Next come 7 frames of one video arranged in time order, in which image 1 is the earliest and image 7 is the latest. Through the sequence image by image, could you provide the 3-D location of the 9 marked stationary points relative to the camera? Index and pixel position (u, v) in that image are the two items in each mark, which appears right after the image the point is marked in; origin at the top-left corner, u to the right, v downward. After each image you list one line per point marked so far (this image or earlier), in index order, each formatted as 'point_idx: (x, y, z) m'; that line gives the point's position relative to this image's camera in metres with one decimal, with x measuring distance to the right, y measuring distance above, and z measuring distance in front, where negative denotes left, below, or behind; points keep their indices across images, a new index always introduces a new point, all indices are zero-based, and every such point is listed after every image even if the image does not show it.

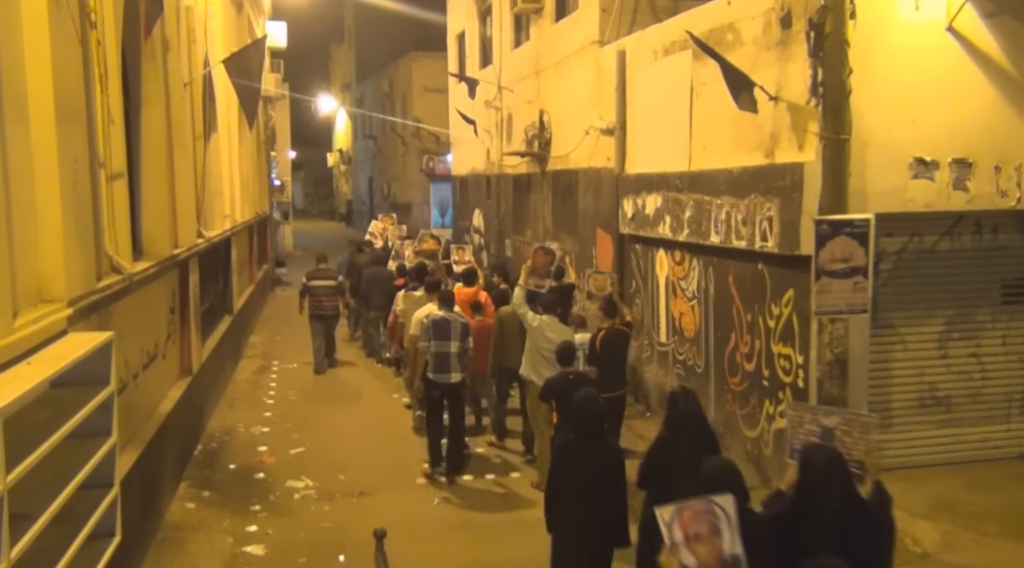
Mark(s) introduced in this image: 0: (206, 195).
0: (-3.0, +0.9, +10.9) m
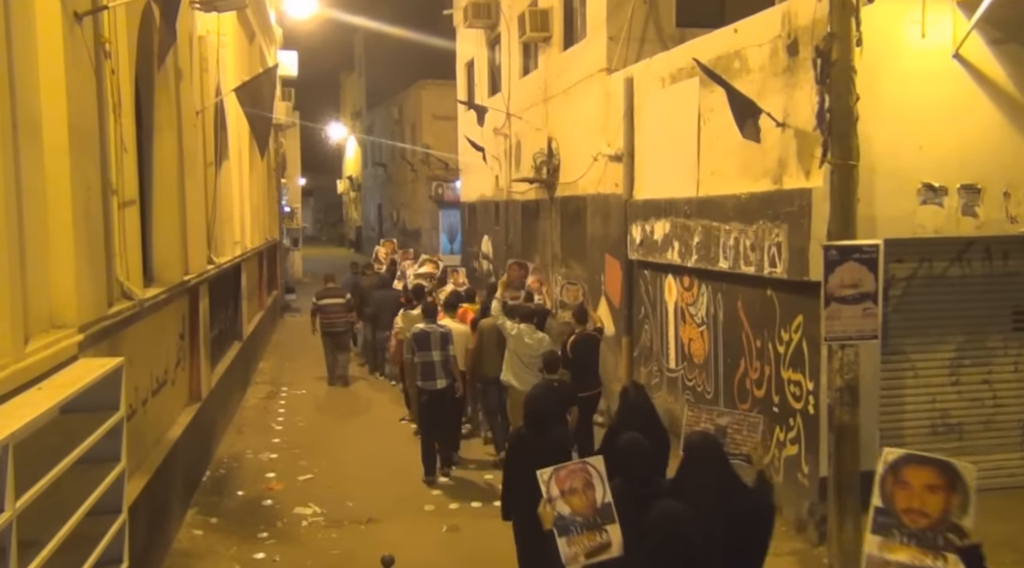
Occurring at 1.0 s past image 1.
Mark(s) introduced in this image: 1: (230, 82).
0: (-2.9, +0.7, +10.9) m
1: (-3.0, +2.2, +11.6) m
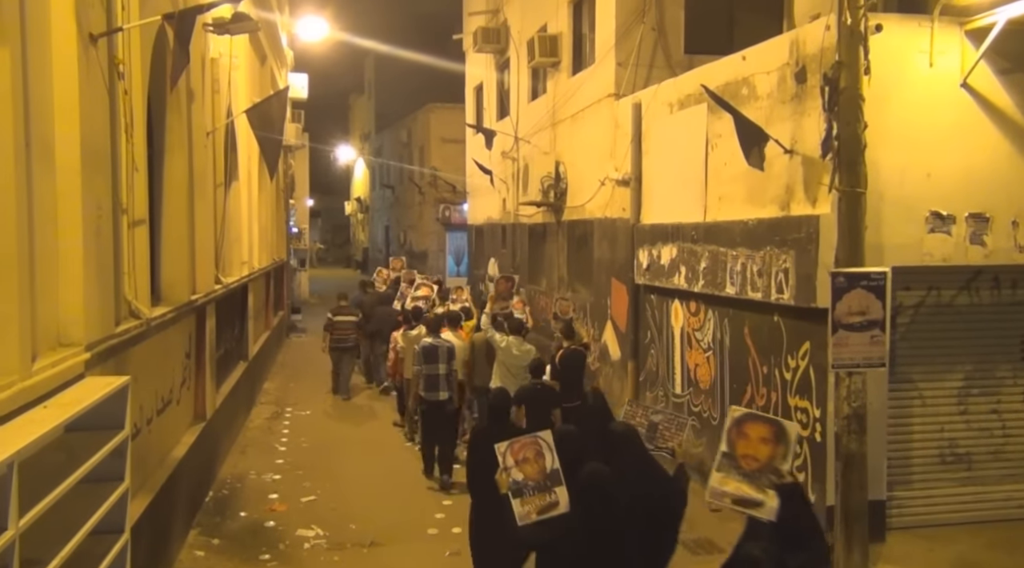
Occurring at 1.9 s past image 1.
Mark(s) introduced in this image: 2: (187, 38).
0: (-2.8, +0.4, +11.0) m
1: (-2.8, +1.9, +11.7) m
2: (-2.5, +1.9, +8.7) m
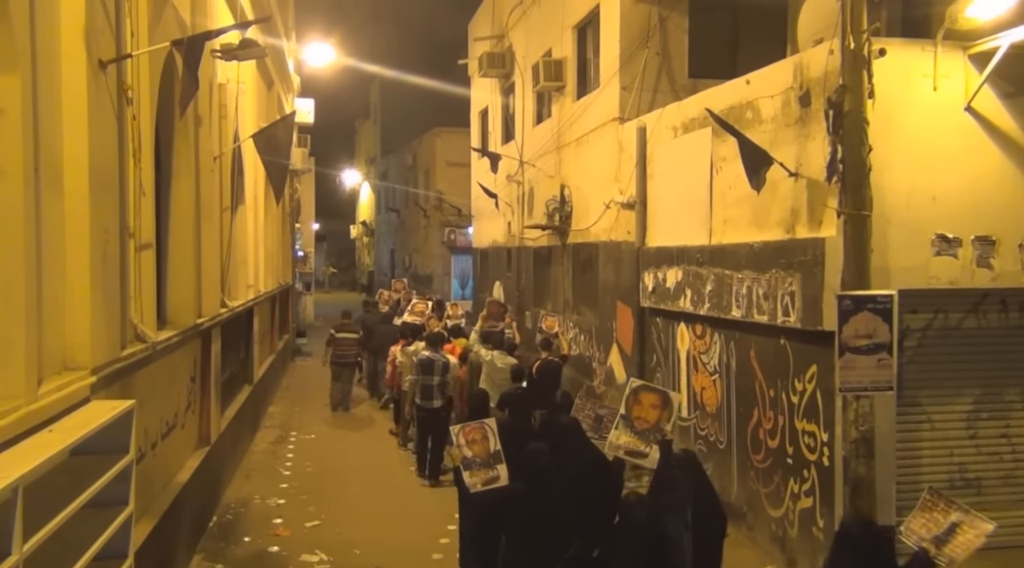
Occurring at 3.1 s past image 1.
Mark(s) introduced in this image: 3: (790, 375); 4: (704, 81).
0: (-2.8, +0.2, +11.0) m
1: (-2.8, +1.6, +11.7) m
2: (-2.5, +1.7, +8.8) m
3: (+2.3, -0.7, +9.1) m
4: (+2.2, +2.4, +12.8) m
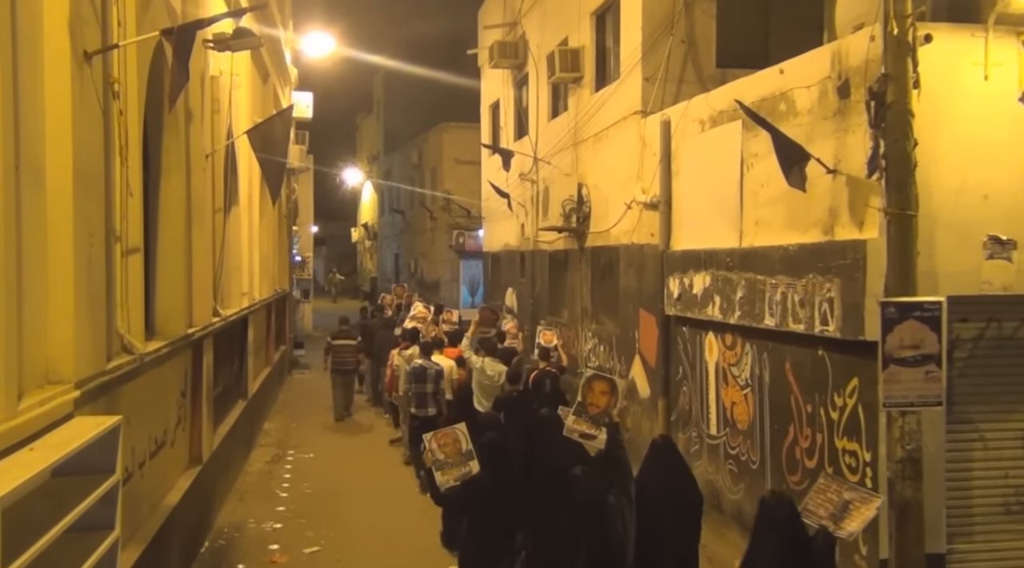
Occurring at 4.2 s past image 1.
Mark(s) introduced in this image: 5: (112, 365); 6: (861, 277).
0: (-2.6, +0.1, +10.4) m
1: (-2.6, +1.5, +11.1) m
2: (-2.4, +1.7, +8.1) m
3: (+2.4, -0.8, +8.4) m
4: (+2.4, +2.3, +12.1) m
5: (-2.6, -0.5, +7.4) m
6: (+2.5, +0.1, +7.9) m
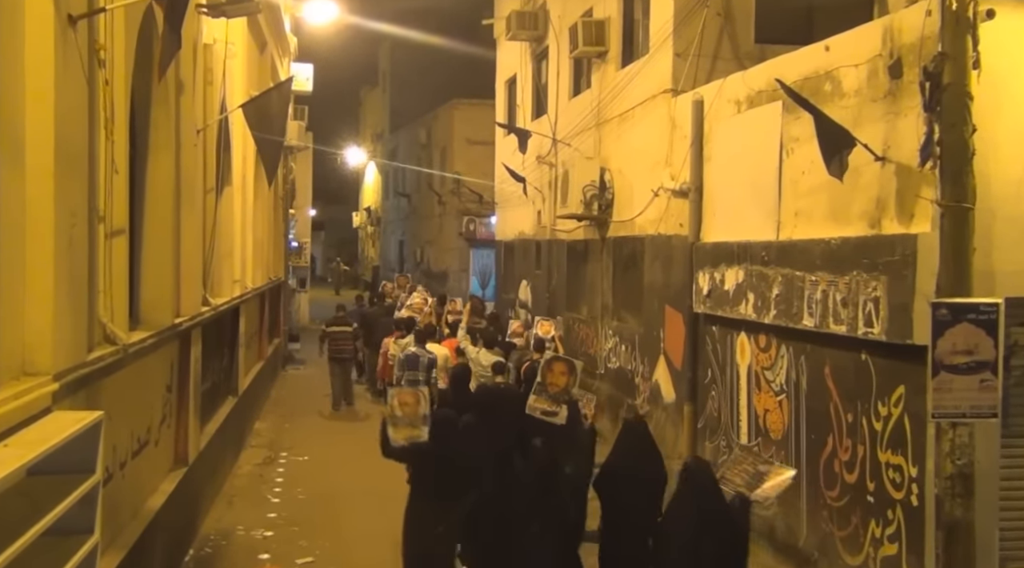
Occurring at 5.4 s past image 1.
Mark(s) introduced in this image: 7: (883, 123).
0: (-2.5, +0.2, +9.7) m
1: (-2.5, +1.7, +10.5) m
2: (-2.2, +1.8, +7.5) m
3: (+2.5, -0.8, +7.7) m
4: (+2.6, +2.3, +11.4) m
5: (-2.6, -0.4, +6.7) m
6: (+2.6, +0.1, +7.2) m
7: (+2.6, +1.1, +7.7) m
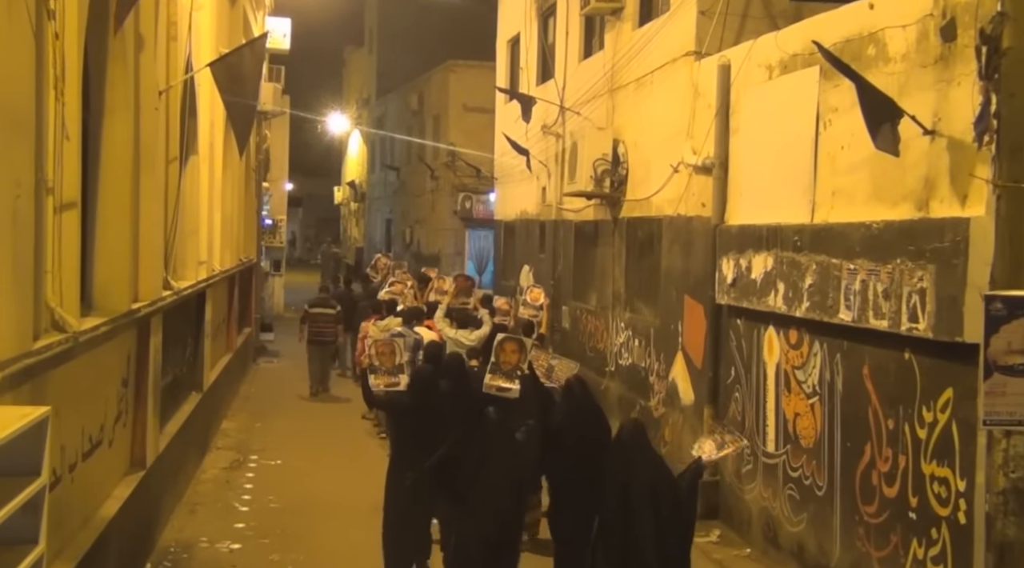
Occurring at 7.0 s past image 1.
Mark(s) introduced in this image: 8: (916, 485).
0: (-2.5, +0.4, +8.8) m
1: (-2.5, +1.8, +9.5) m
2: (-2.2, +1.9, +6.5) m
3: (+2.5, -0.7, +6.8) m
4: (+2.6, +2.4, +10.5) m
5: (-2.6, -0.3, +5.8) m
6: (+2.6, +0.1, +6.4) m
7: (+2.6, +1.2, +6.9) m
8: (+2.4, -1.2, +6.8) m
